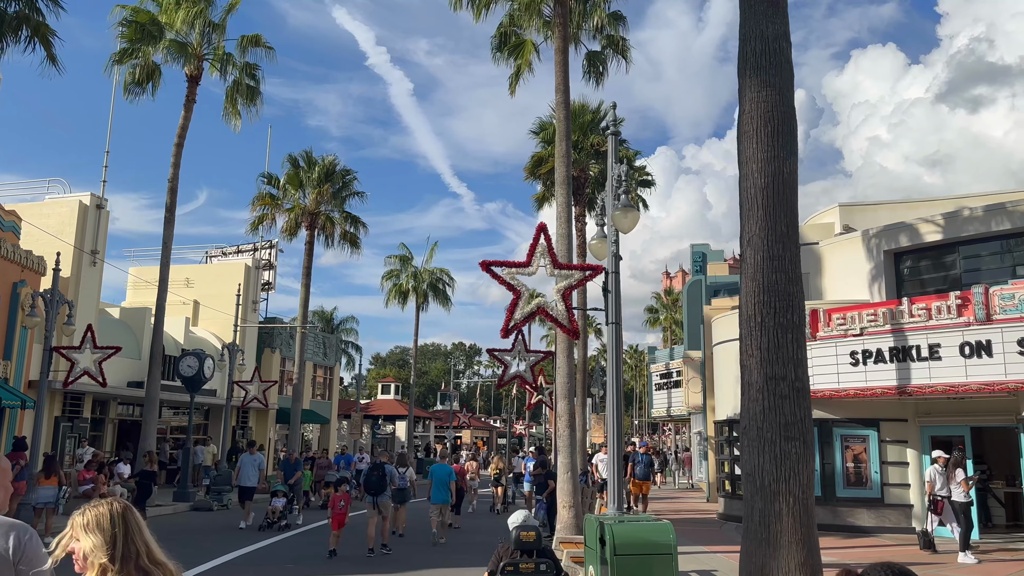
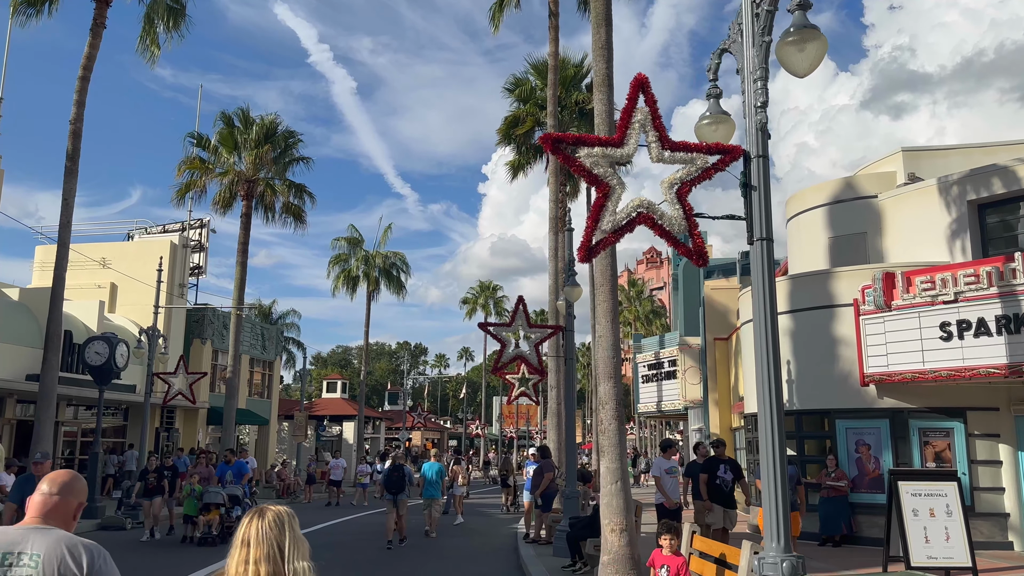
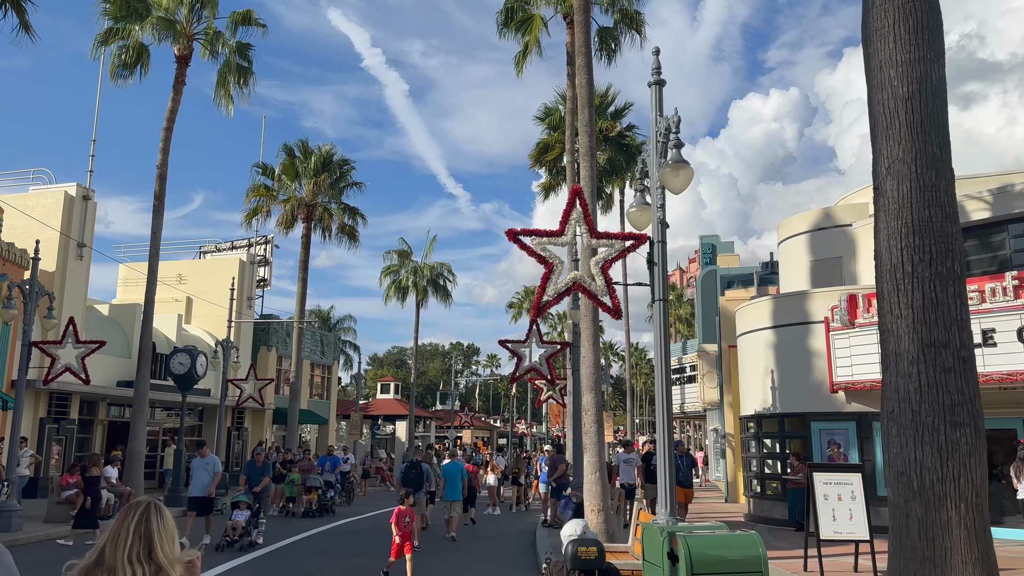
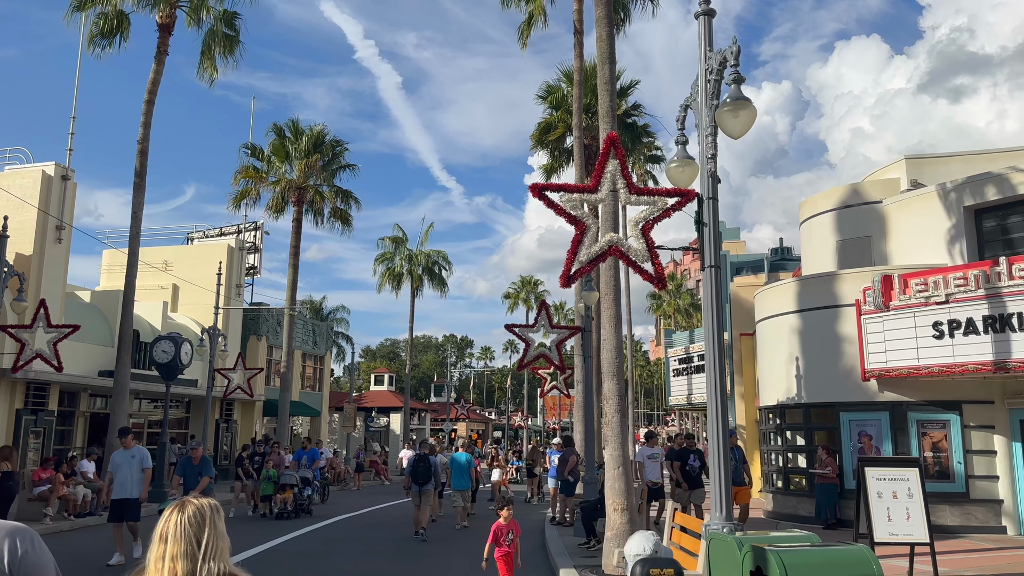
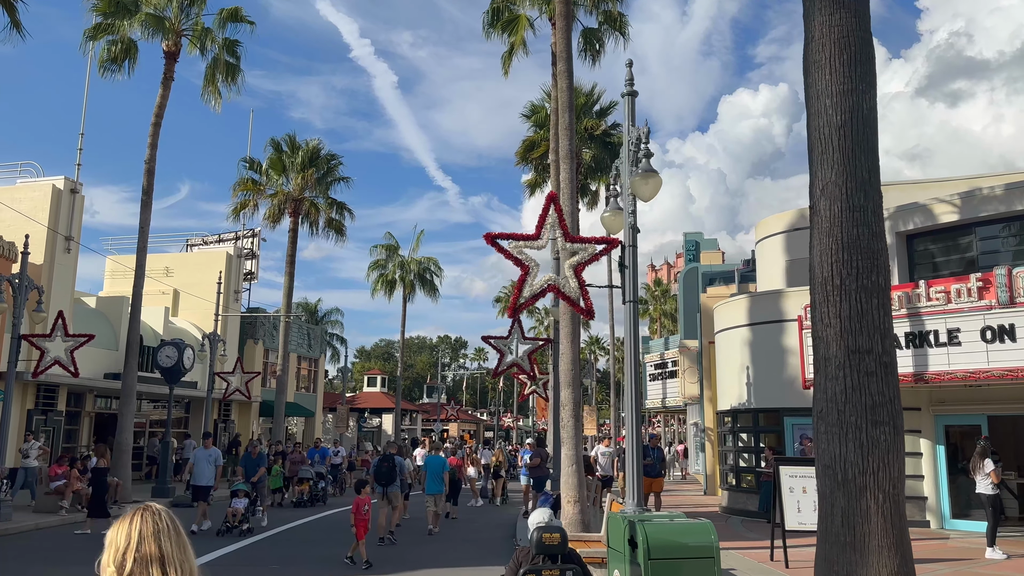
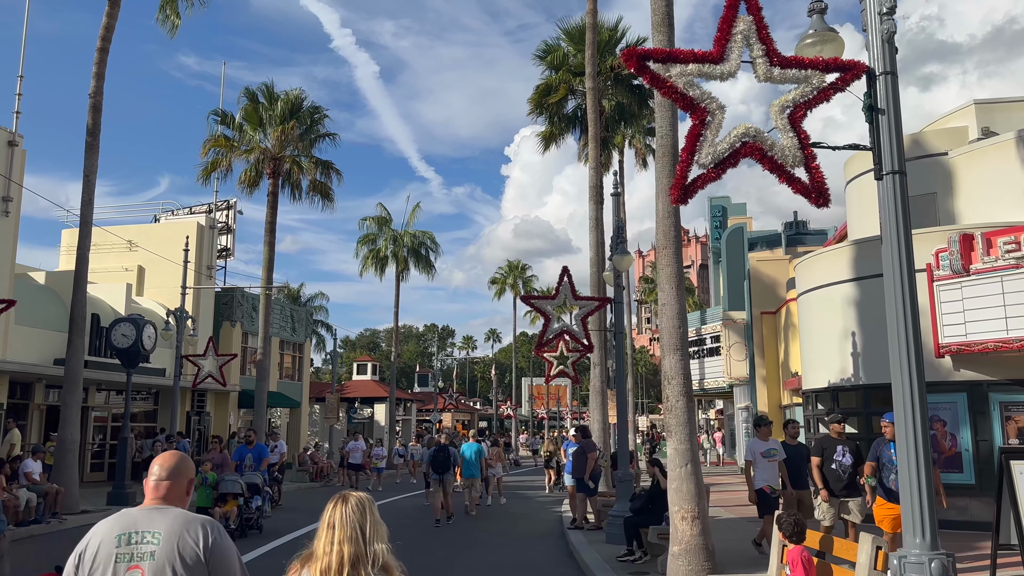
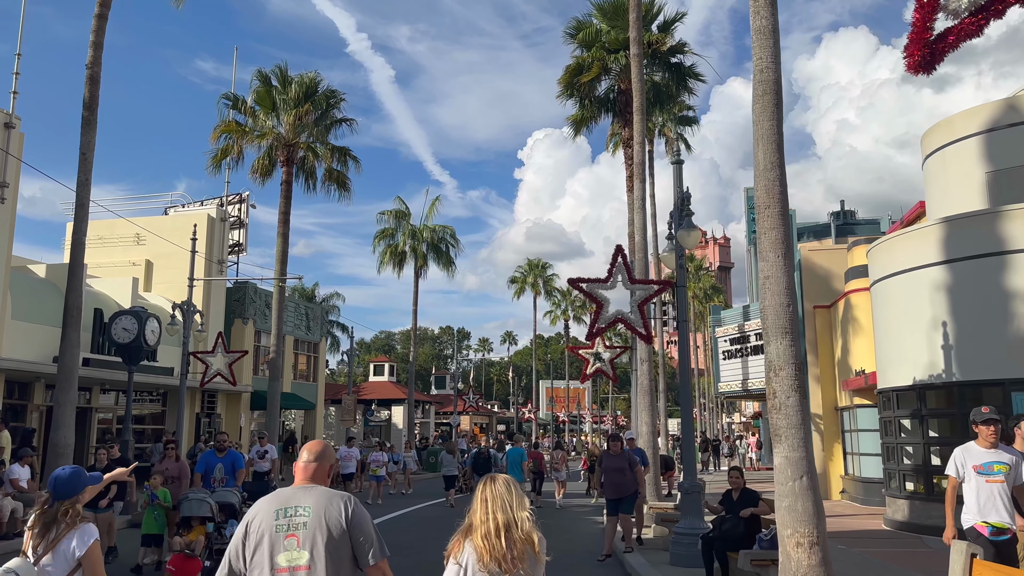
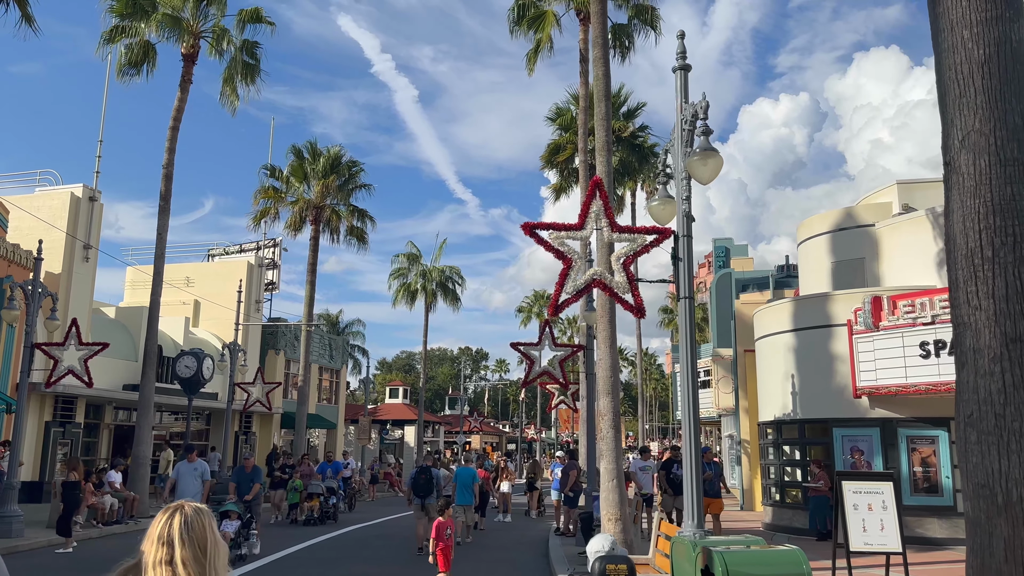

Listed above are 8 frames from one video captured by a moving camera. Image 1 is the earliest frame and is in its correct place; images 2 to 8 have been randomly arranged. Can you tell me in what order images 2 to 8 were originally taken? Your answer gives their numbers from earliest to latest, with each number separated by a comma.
5, 3, 8, 4, 2, 6, 7
